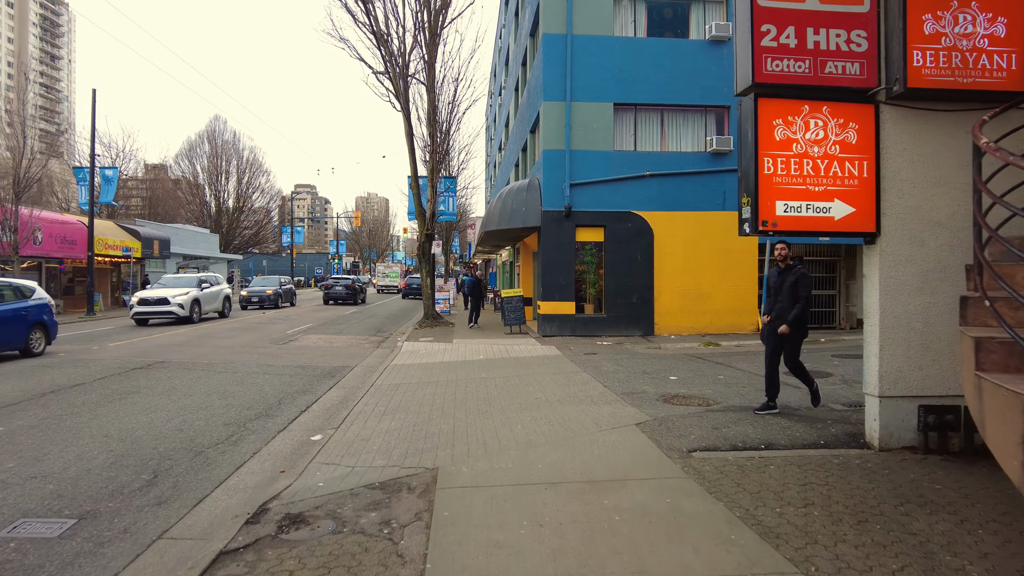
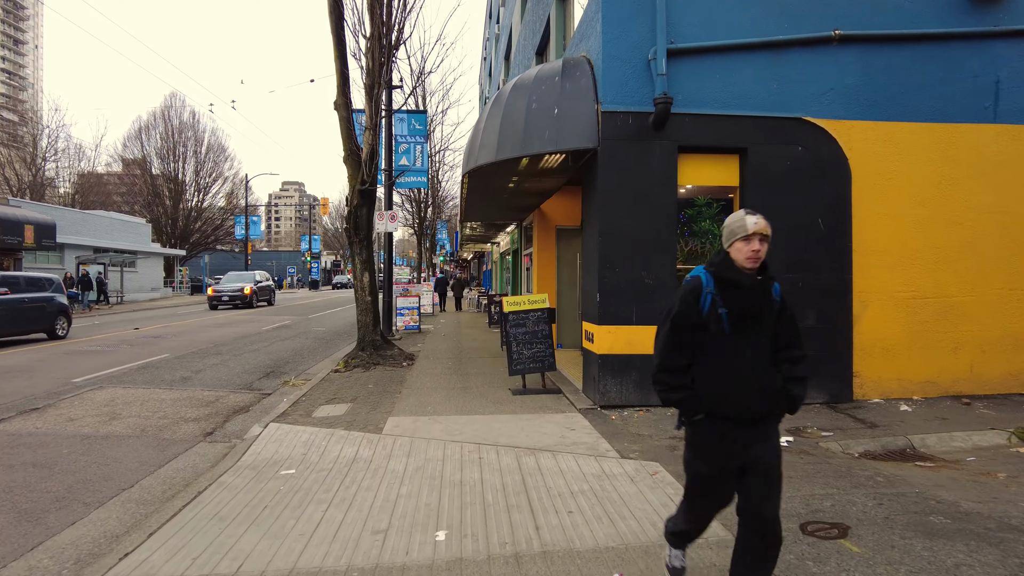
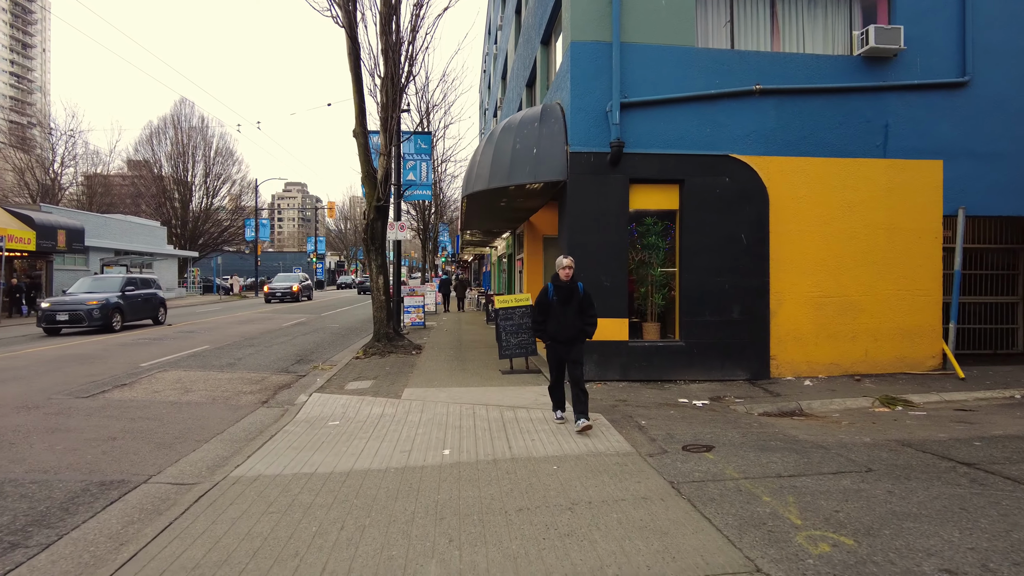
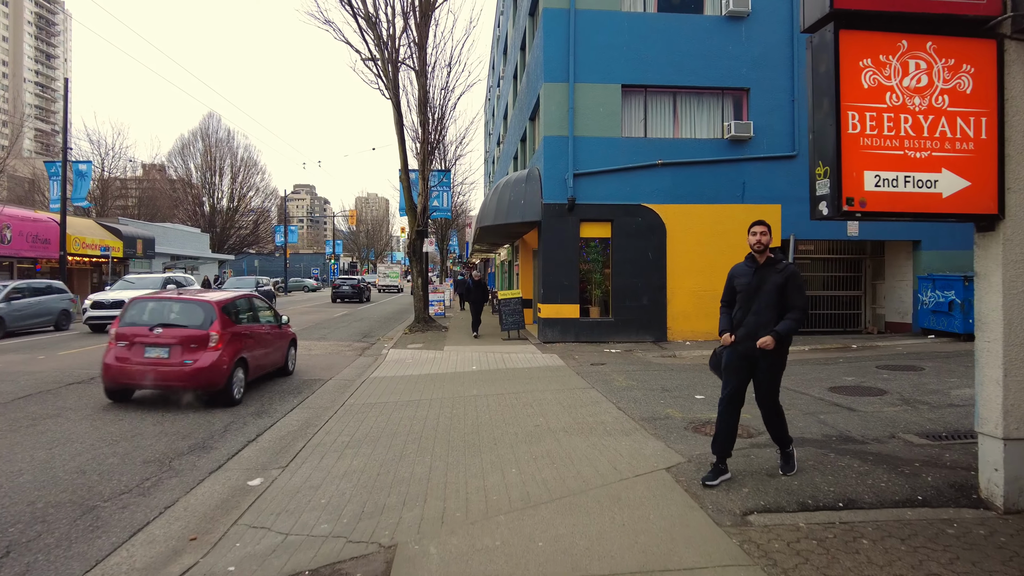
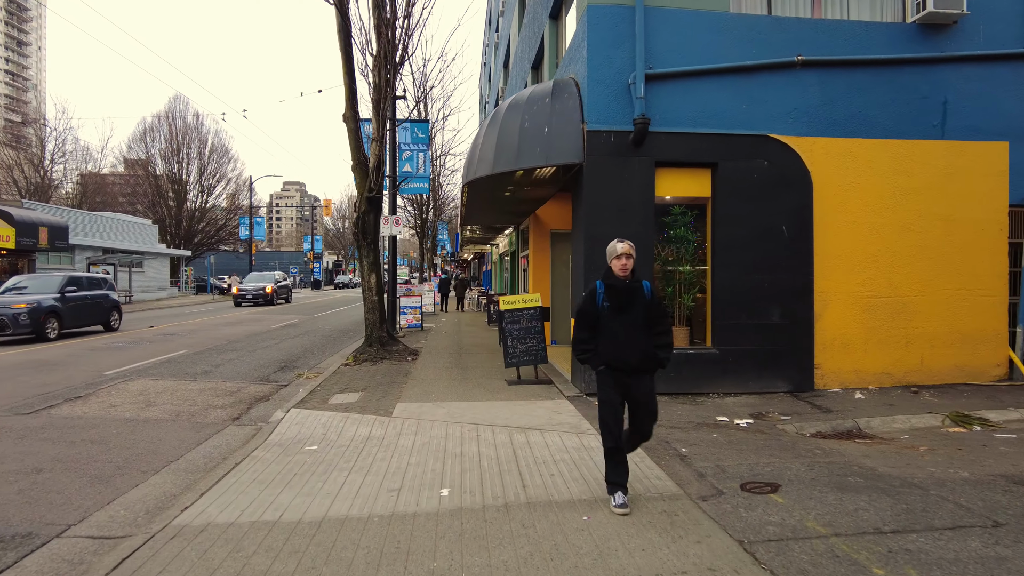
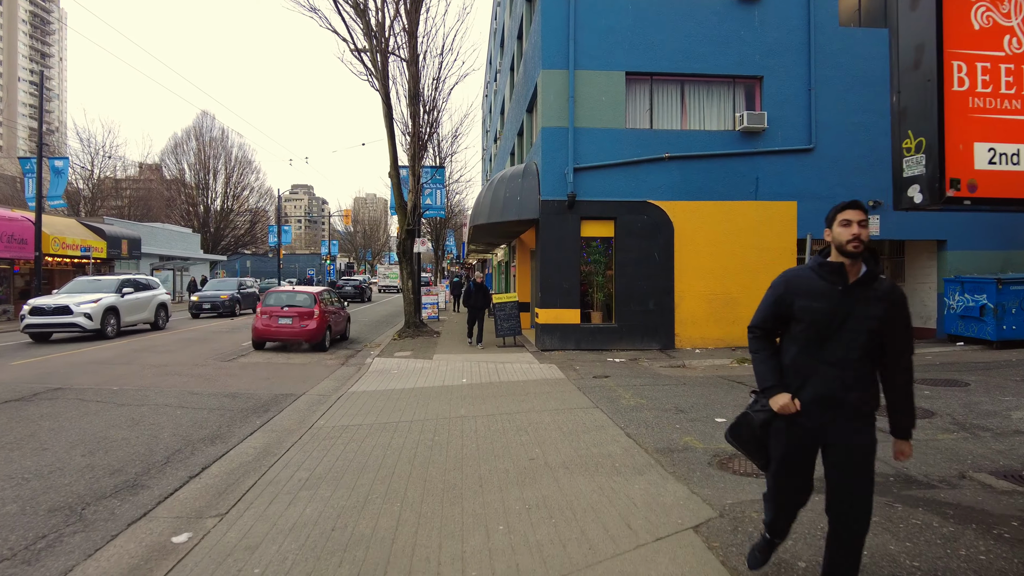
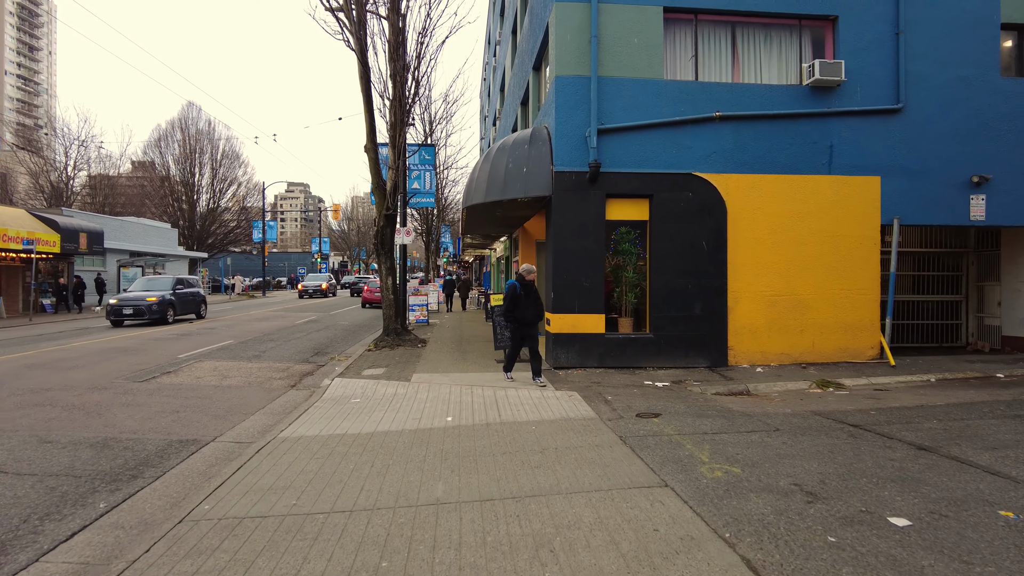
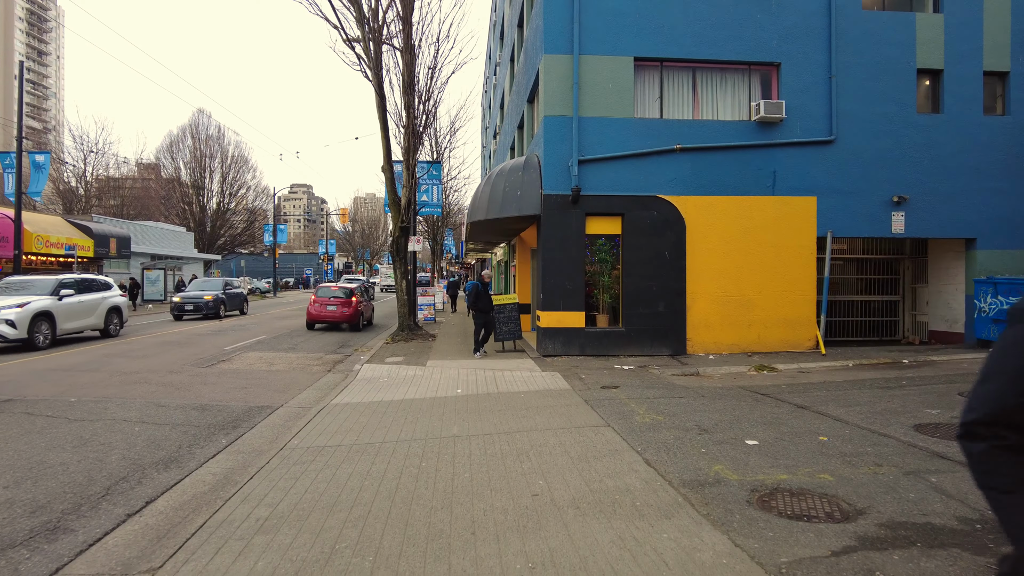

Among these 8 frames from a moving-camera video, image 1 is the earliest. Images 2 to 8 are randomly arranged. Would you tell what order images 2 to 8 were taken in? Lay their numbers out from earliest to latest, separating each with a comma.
4, 6, 8, 7, 3, 5, 2
